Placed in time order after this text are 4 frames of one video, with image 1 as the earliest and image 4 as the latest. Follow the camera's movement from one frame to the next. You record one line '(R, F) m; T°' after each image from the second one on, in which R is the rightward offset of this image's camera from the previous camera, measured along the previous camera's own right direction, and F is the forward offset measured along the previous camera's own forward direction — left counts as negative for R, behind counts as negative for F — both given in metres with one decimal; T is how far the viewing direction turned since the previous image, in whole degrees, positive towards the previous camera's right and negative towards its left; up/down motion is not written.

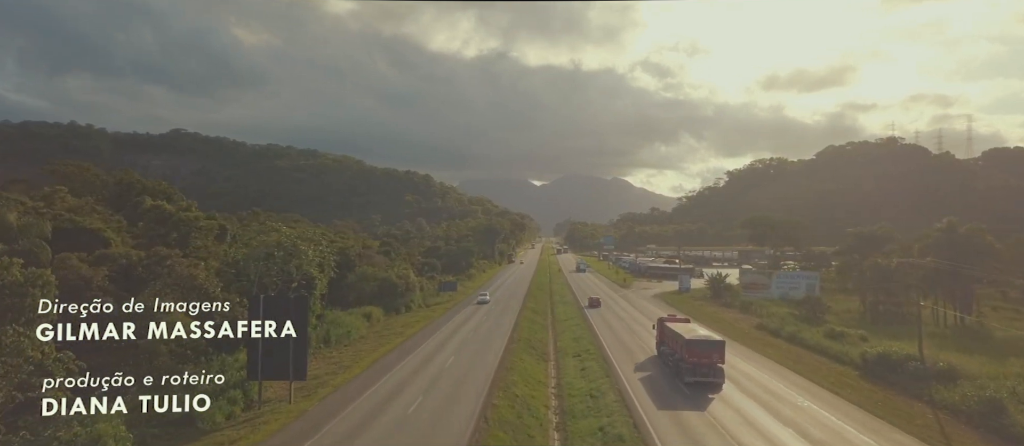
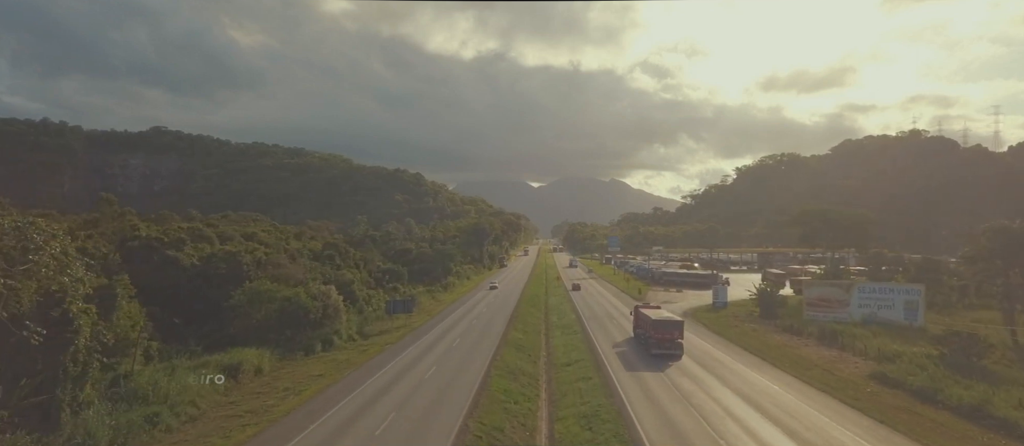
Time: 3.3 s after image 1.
(+1.6, +18.5) m; 0°
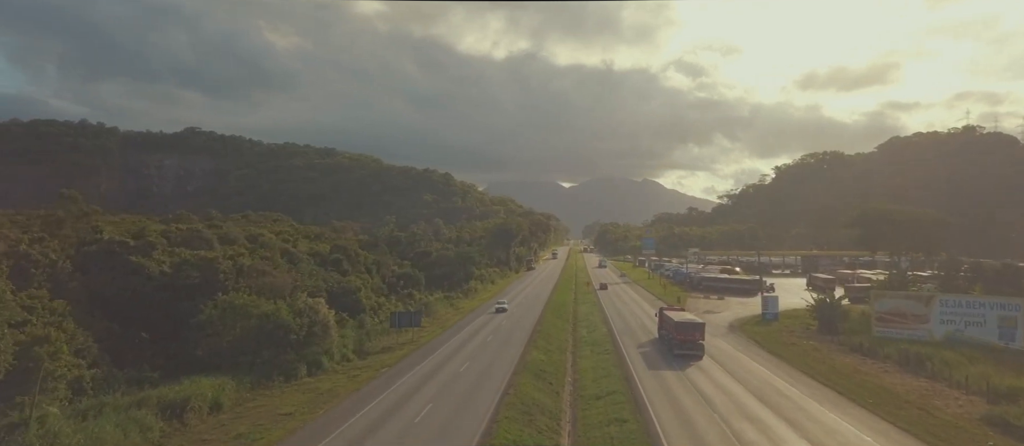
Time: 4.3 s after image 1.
(+0.7, +5.5) m; -3°
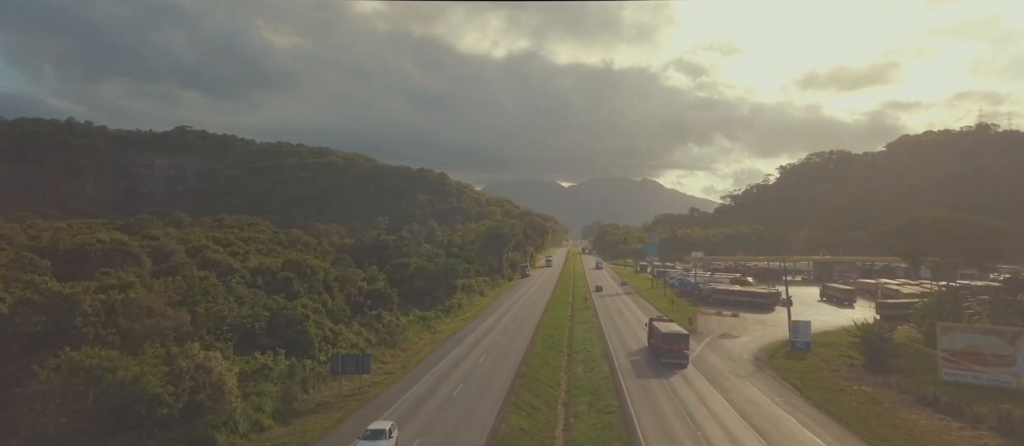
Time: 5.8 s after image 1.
(+1.3, +8.5) m; 0°
